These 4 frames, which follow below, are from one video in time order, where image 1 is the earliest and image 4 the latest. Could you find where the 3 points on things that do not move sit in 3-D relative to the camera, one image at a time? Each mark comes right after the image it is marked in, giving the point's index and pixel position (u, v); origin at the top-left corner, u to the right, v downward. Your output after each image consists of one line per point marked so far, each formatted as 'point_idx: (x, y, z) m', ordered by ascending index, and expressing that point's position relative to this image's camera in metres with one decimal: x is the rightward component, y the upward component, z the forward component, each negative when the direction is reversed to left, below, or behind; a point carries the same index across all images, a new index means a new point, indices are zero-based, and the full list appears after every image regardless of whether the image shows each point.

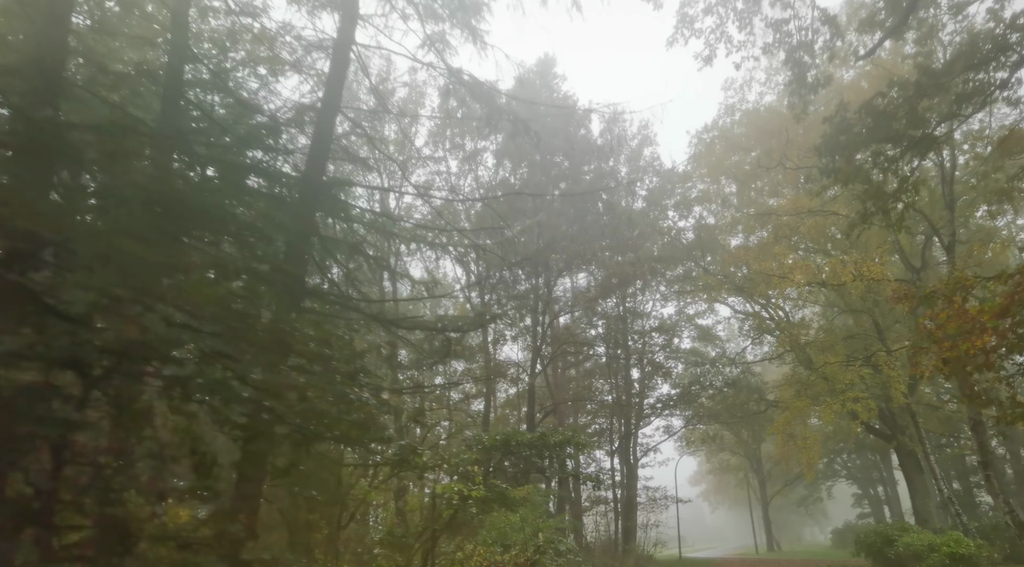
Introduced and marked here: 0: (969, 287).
0: (+6.6, 0.0, +10.0) m
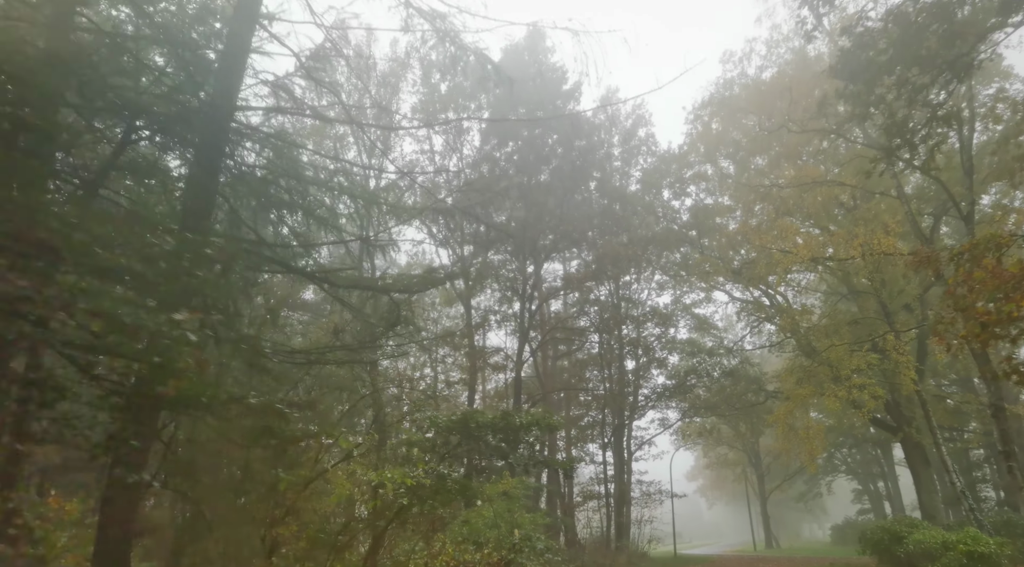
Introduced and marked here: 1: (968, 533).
0: (+6.2, +0.5, +8.8) m
1: (+8.1, -4.4, +12.3) m
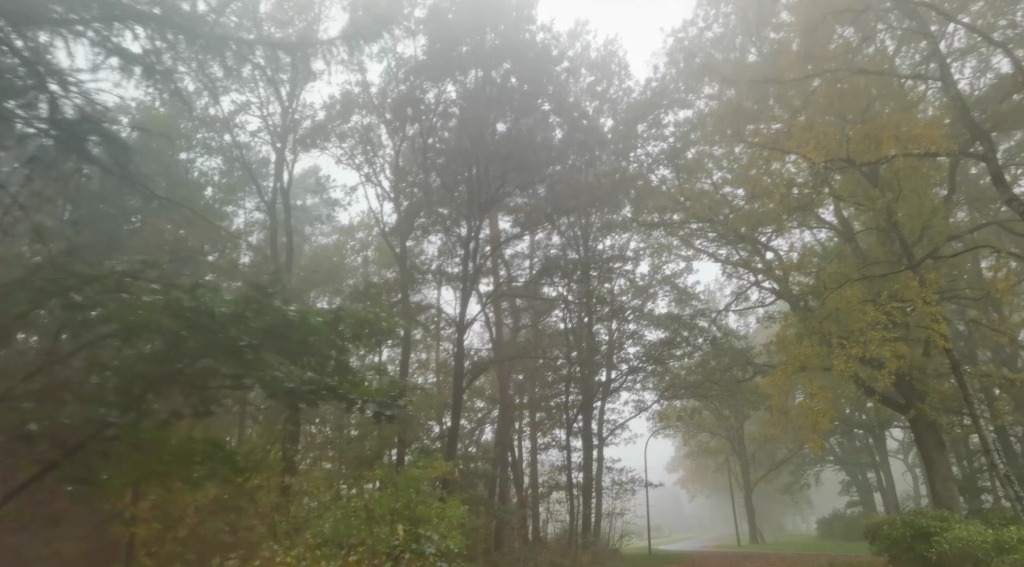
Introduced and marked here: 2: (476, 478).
0: (+5.0, +1.6, +5.6) m
1: (+6.8, -3.3, +9.2) m
2: (-0.9, -4.9, +17.5) m
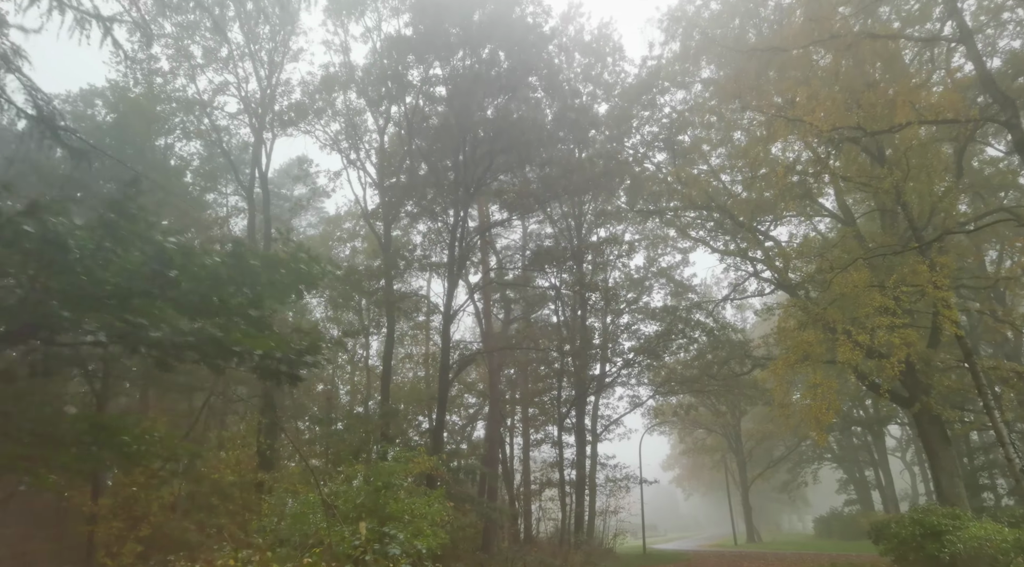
0: (+4.9, +1.9, +4.9) m
1: (+6.6, -3.0, +8.5) m
2: (-1.2, -4.6, +16.8) m
